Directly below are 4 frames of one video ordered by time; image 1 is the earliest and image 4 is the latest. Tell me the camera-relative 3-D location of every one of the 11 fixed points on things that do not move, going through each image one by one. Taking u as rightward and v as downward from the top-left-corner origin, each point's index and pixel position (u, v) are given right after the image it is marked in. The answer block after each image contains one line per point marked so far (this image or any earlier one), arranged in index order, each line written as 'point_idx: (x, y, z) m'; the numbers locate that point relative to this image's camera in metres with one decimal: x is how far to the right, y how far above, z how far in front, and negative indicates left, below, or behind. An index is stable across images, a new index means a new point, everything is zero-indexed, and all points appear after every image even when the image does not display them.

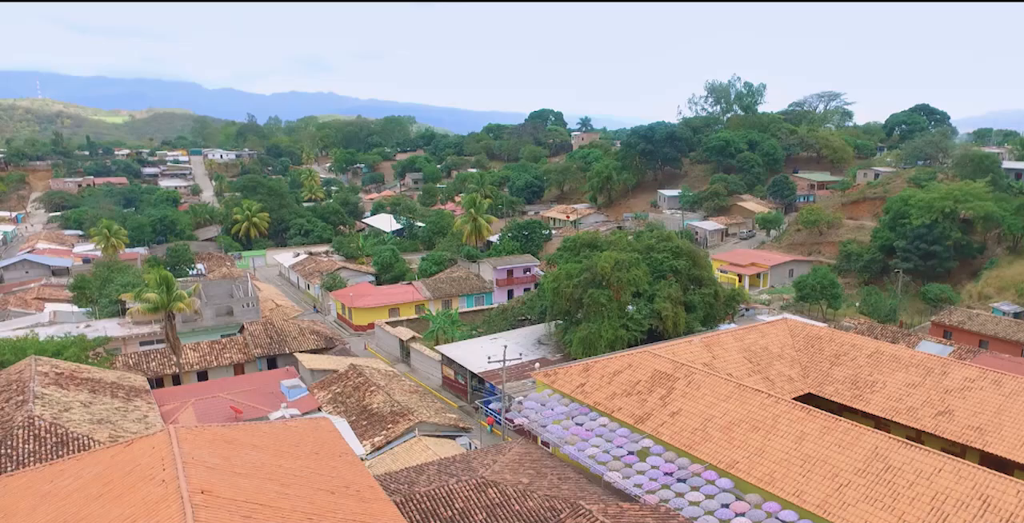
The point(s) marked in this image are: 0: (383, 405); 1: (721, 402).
0: (-3.7, -4.0, +18.3) m
1: (+5.0, -3.3, +15.4) m
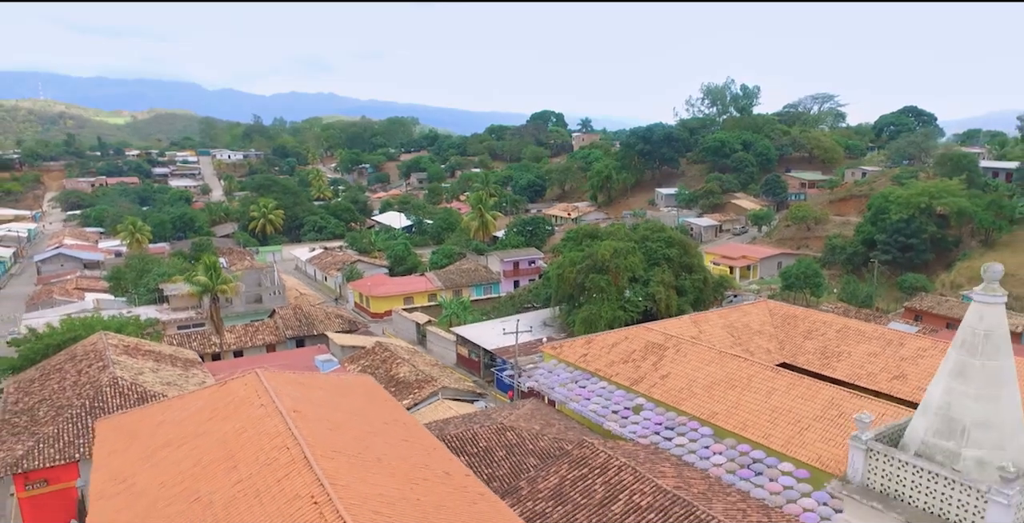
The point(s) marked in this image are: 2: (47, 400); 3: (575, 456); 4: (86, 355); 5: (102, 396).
0: (-3.3, -3.6, +20.8) m
1: (+5.3, -2.9, +17.9) m
2: (-12.3, -3.6, +17.3) m
3: (+1.3, -4.1, +13.5) m
4: (-12.6, -2.8, +19.3) m
5: (-10.5, -3.4, +16.7) m
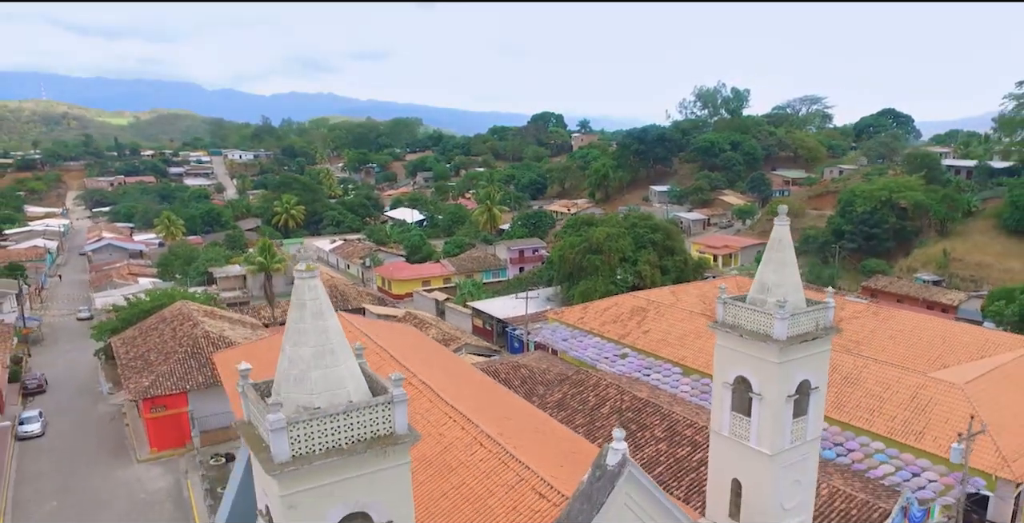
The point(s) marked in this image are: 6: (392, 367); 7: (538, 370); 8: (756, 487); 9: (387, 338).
0: (-2.9, -2.8, +25.2) m
1: (+5.7, -2.1, +22.3) m
2: (-11.9, -2.9, +21.7) m
3: (+1.7, -3.3, +17.9) m
4: (-12.2, -2.0, +23.7) m
5: (-10.1, -2.7, +21.0) m
6: (-2.5, -2.2, +13.3) m
7: (+0.8, -3.3, +19.5) m
8: (+3.4, -3.1, +9.1) m
9: (-3.2, -1.9, +16.4) m
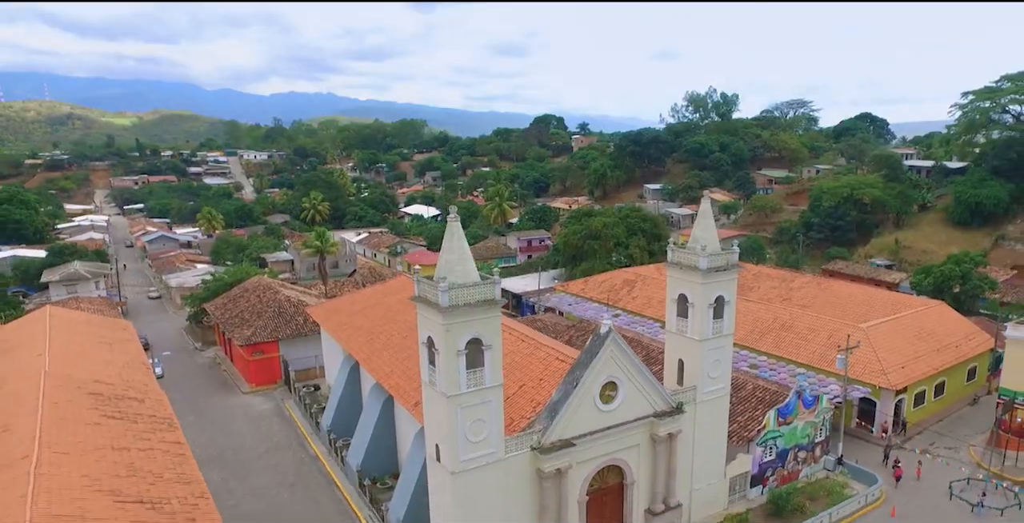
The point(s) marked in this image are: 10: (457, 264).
0: (-2.2, -2.0, +31.0) m
1: (+6.4, -1.2, +28.2) m
2: (-11.2, -2.0, +27.5) m
3: (+2.4, -2.4, +23.7) m
4: (-11.5, -1.2, +29.5) m
5: (-9.4, -1.8, +26.9) m
6: (-1.8, -1.3, +19.2) m
7: (+1.5, -2.4, +25.3) m
8: (+4.1, -2.3, +14.9) m
9: (-2.4, -1.0, +22.3) m
10: (-1.0, -0.1, +11.4) m
